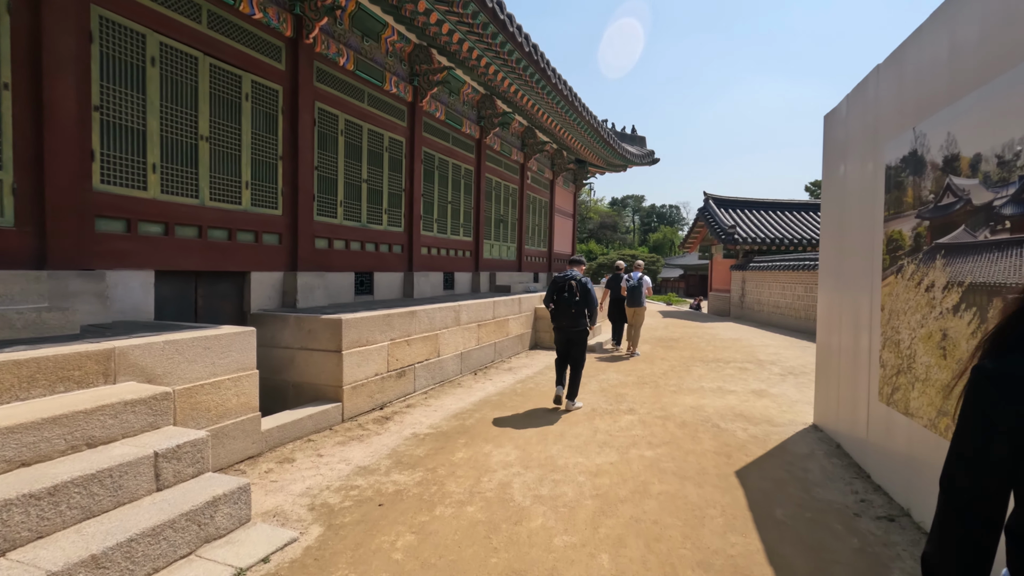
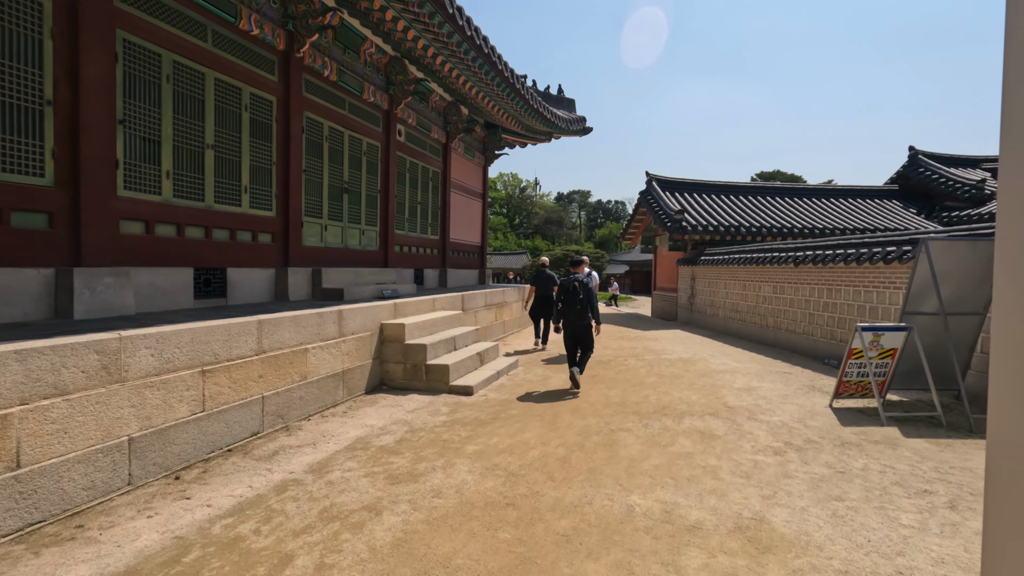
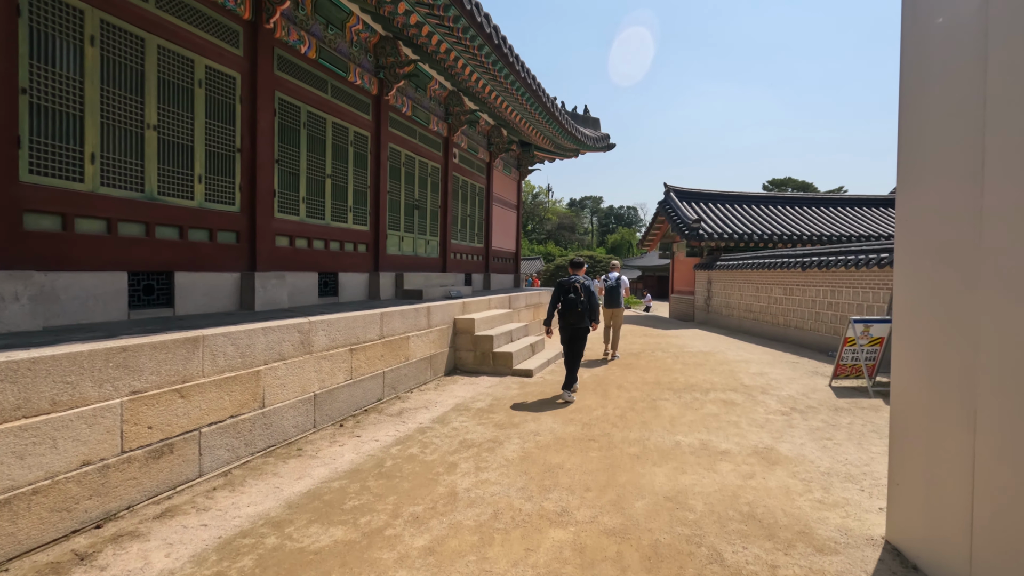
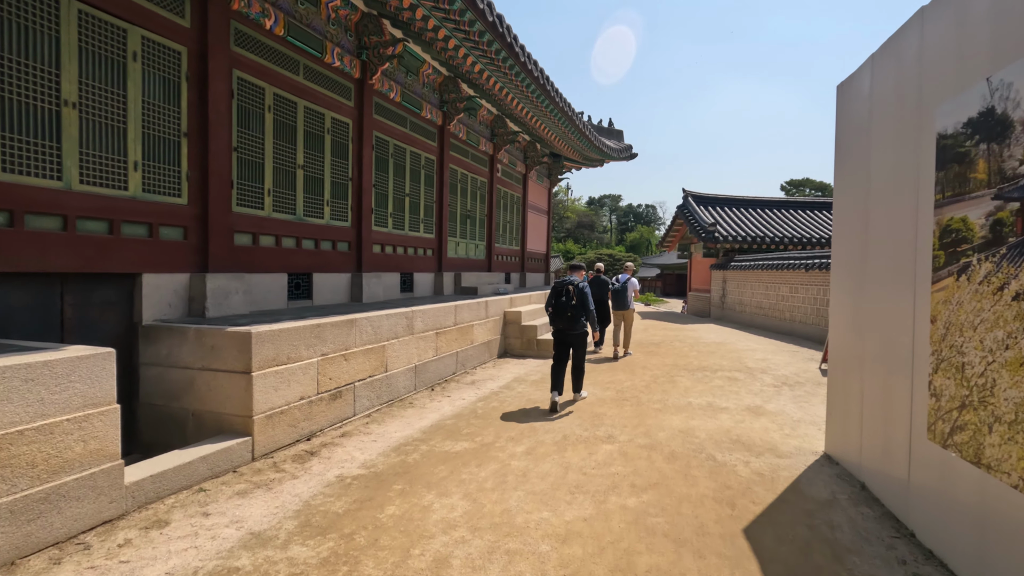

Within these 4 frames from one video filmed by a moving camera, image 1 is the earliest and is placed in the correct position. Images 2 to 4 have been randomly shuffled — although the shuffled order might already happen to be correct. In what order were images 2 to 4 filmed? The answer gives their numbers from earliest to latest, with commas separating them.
4, 3, 2
